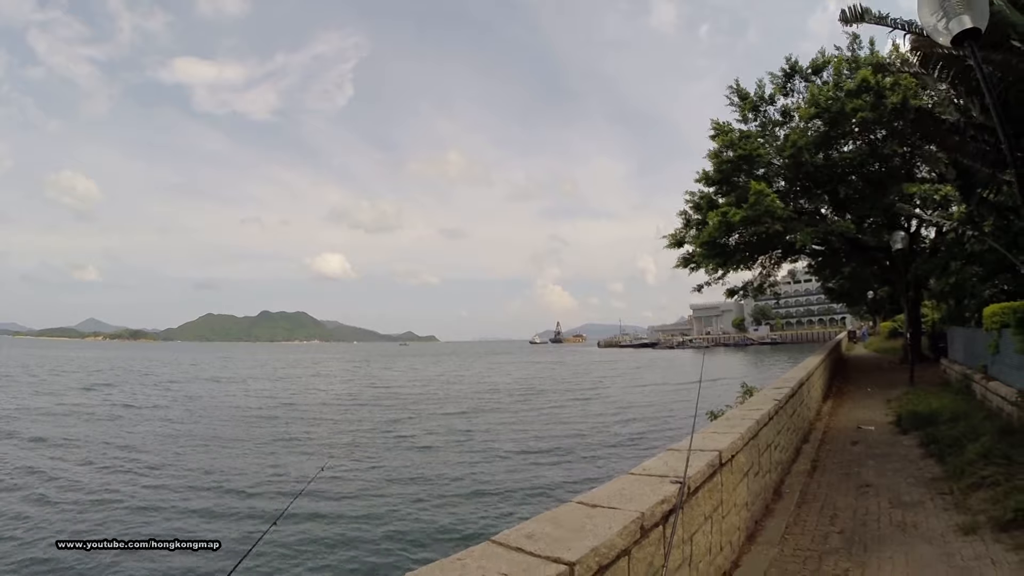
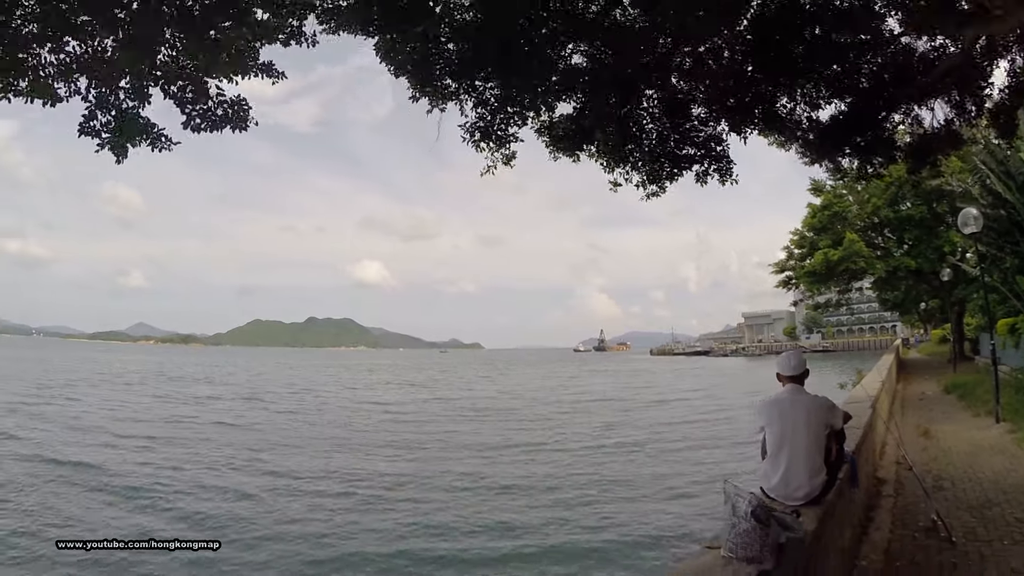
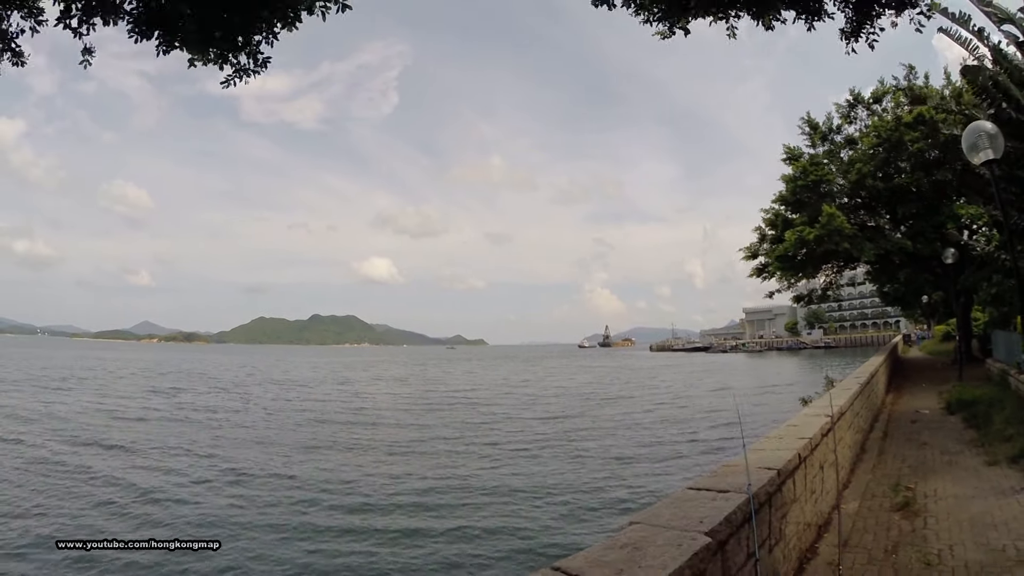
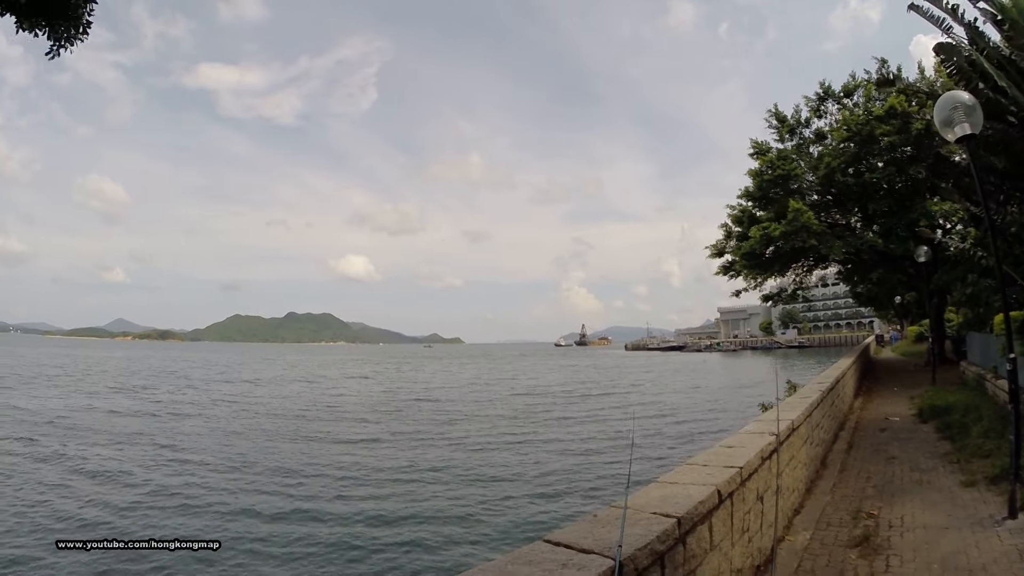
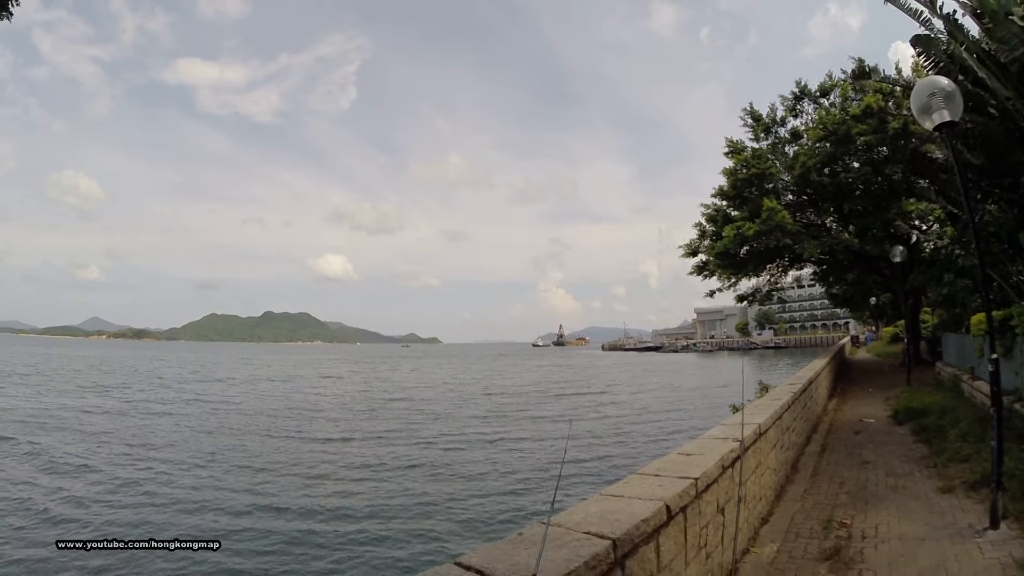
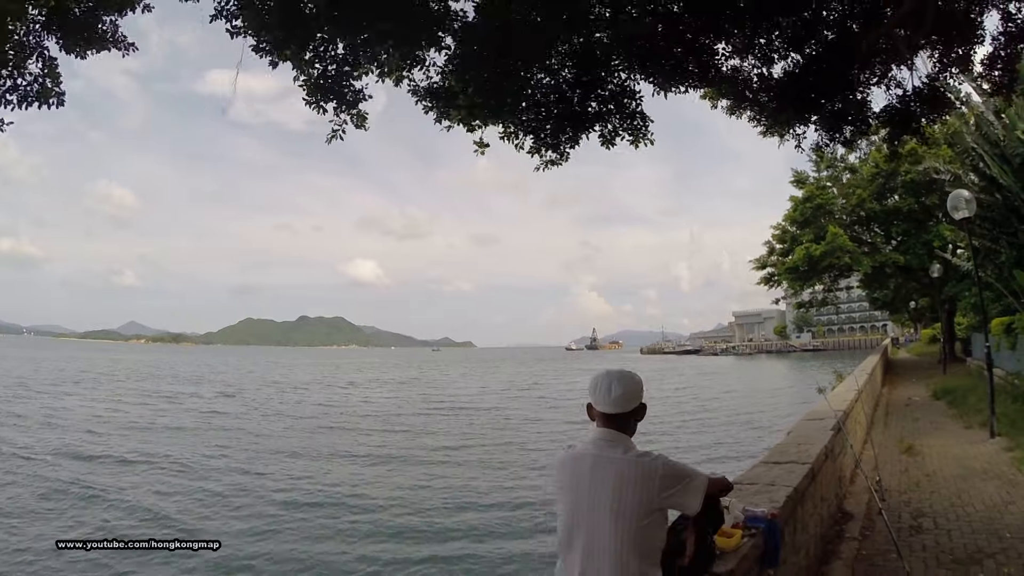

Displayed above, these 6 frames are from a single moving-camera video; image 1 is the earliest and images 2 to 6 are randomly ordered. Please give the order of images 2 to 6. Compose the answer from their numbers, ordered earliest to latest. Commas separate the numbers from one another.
5, 4, 3, 6, 2
